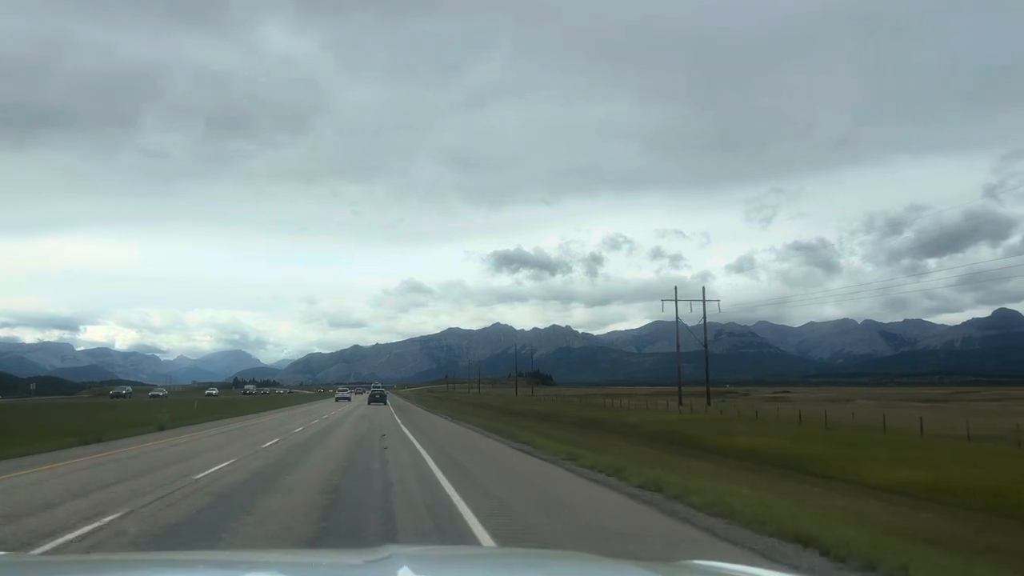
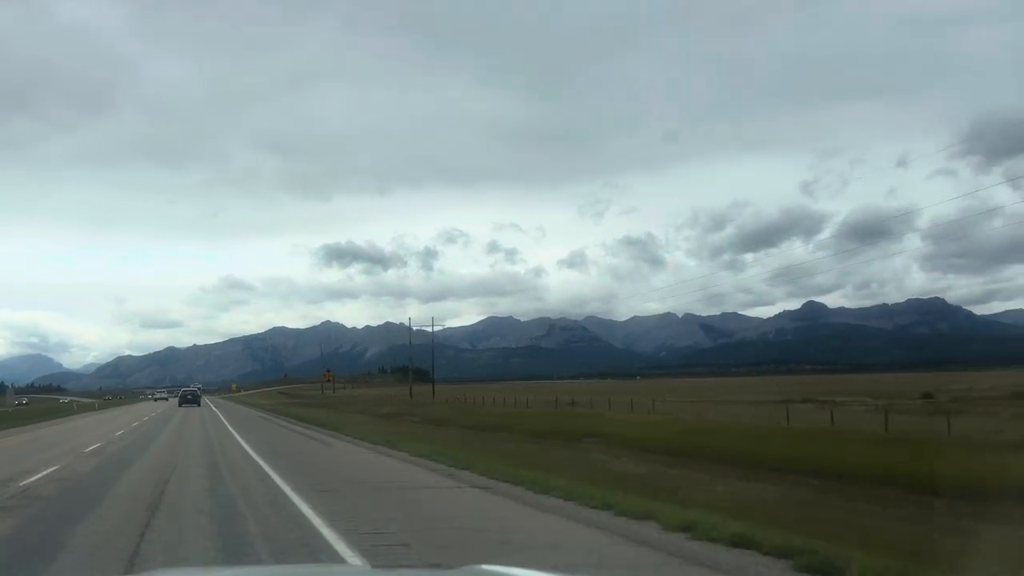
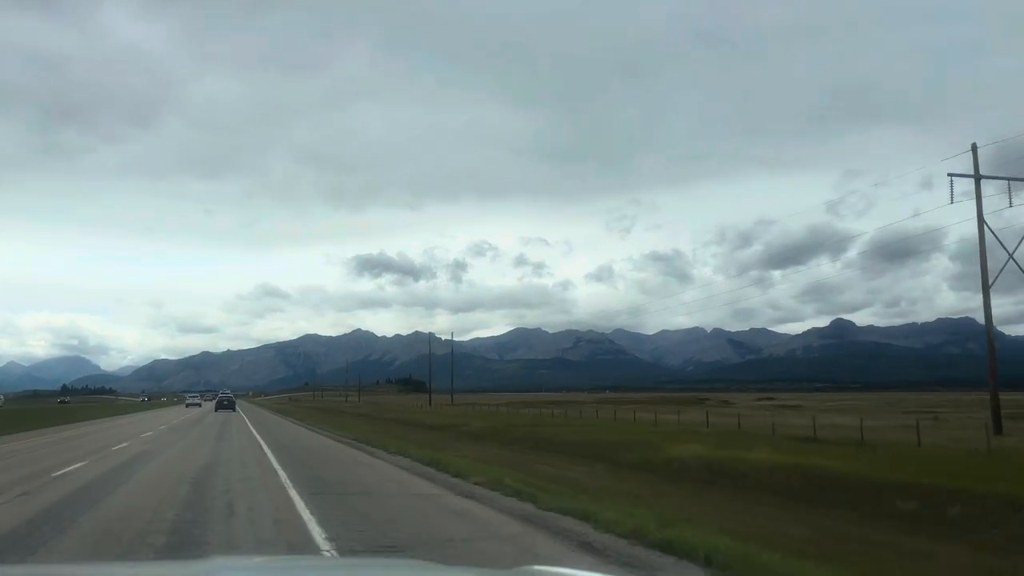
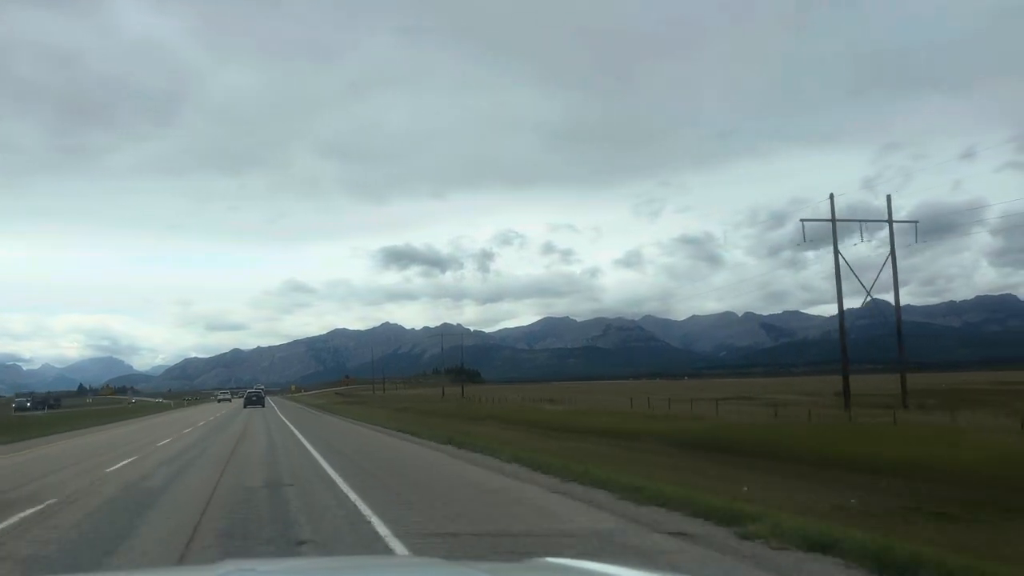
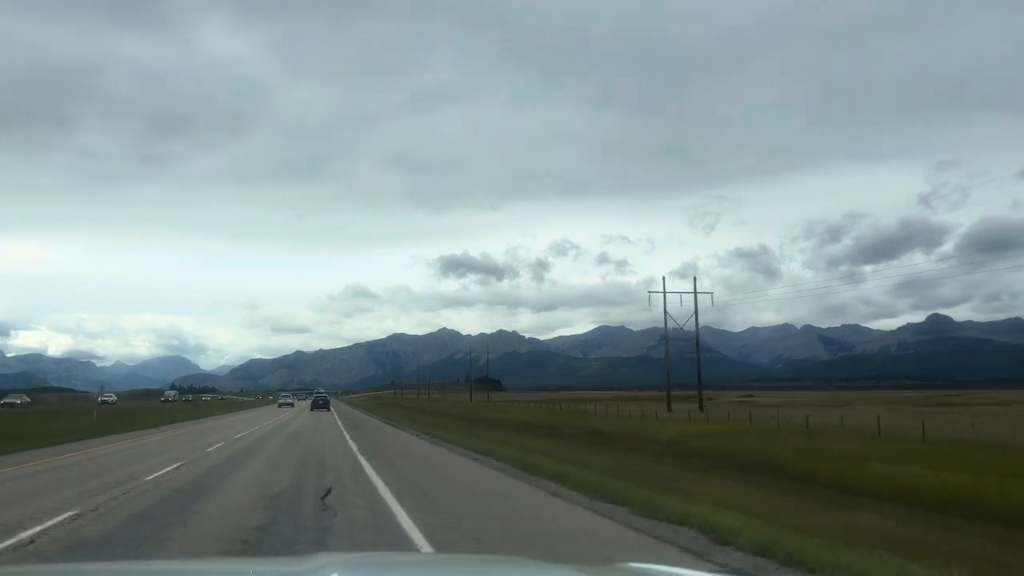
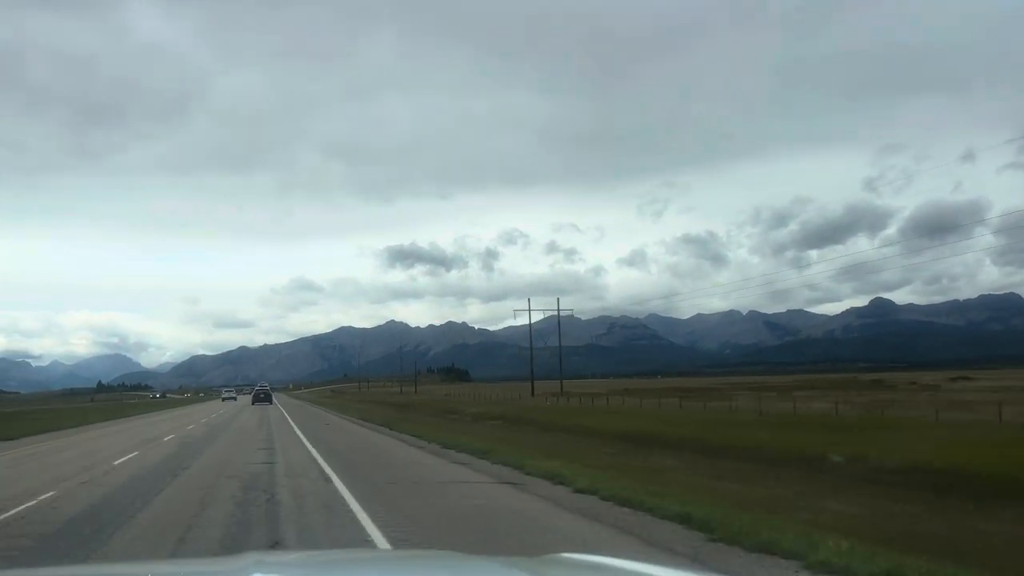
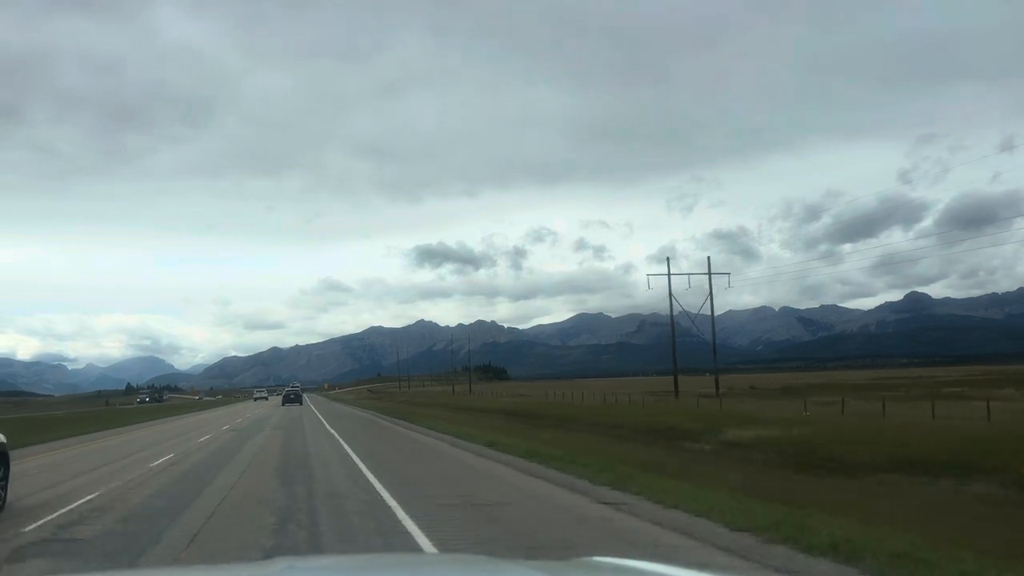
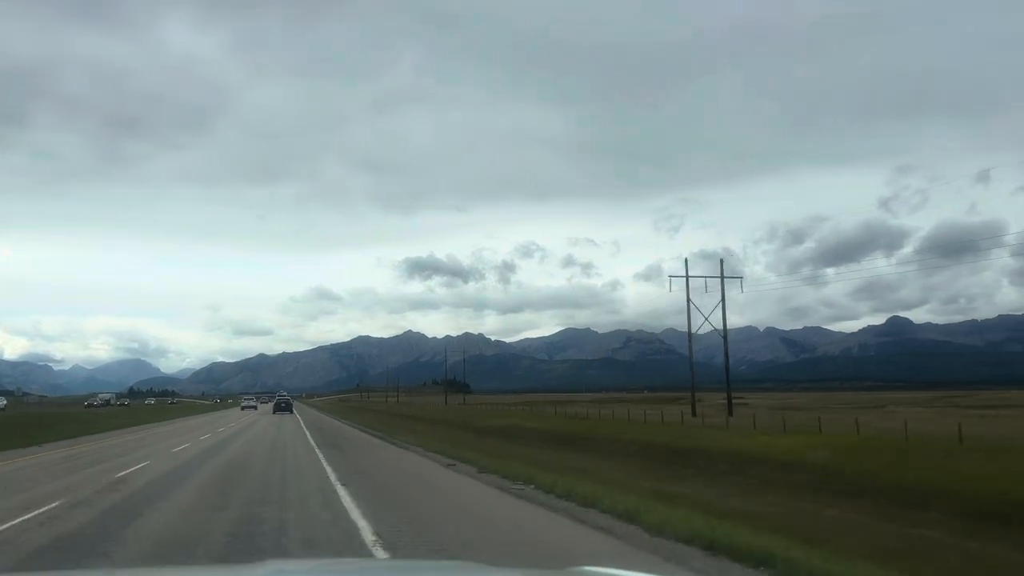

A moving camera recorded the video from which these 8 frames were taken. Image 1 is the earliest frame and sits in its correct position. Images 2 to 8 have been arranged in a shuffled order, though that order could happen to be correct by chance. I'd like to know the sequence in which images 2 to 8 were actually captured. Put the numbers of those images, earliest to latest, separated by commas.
5, 8, 3, 6, 7, 4, 2
